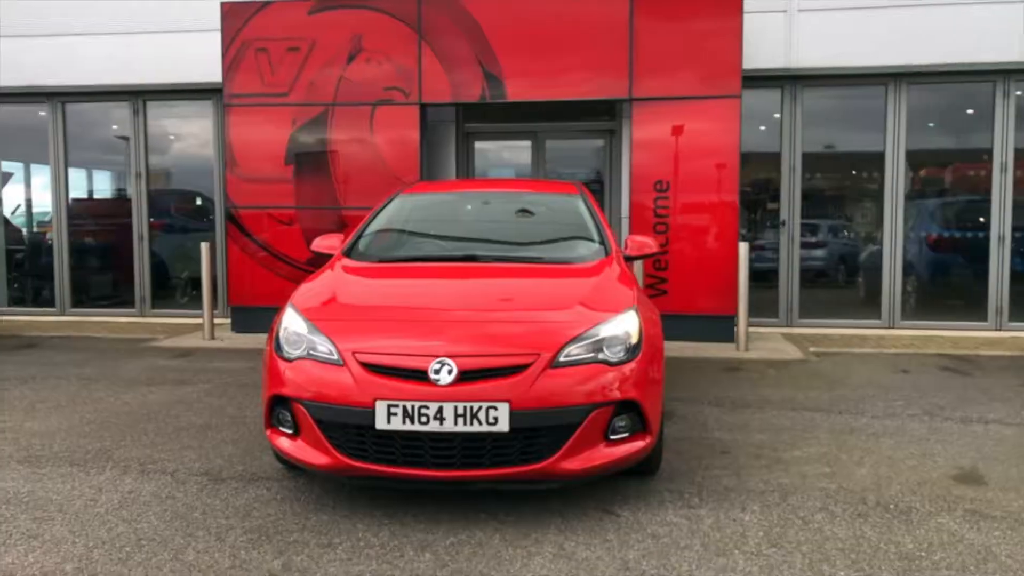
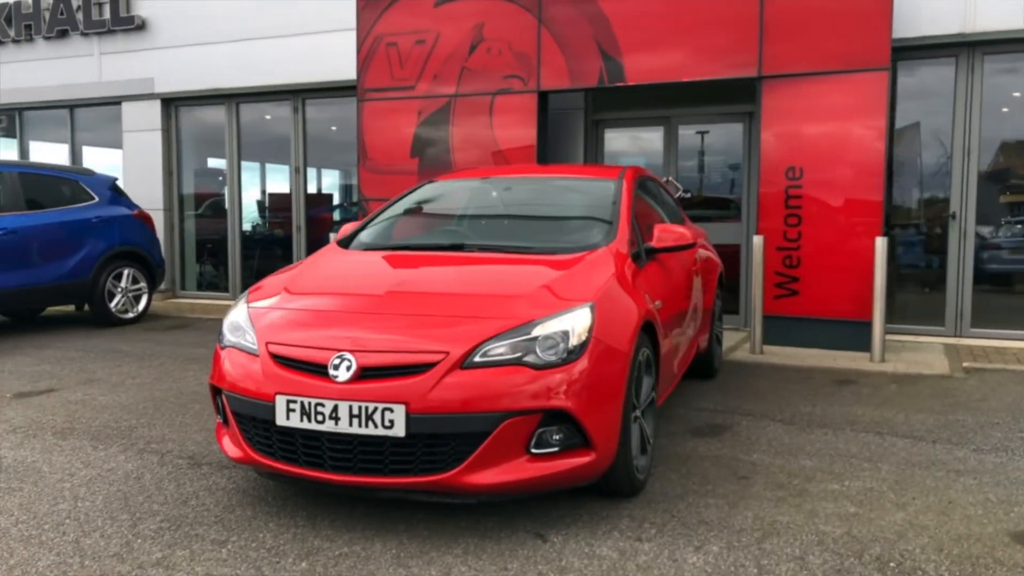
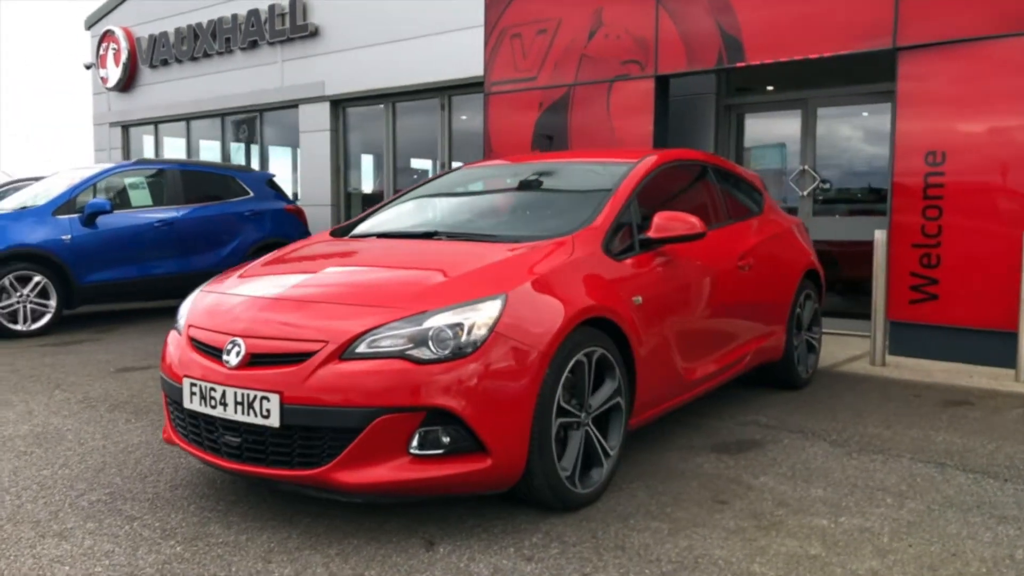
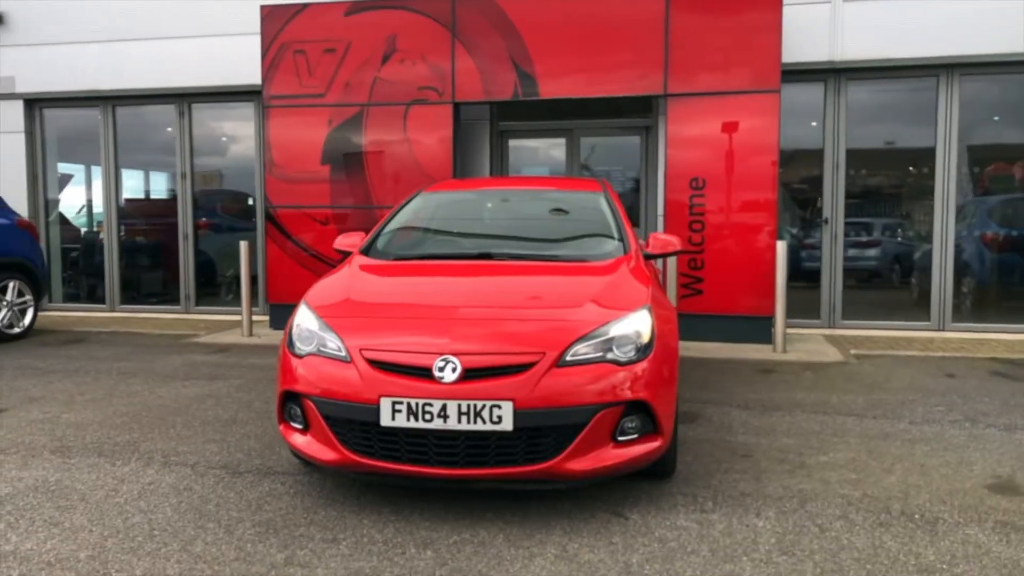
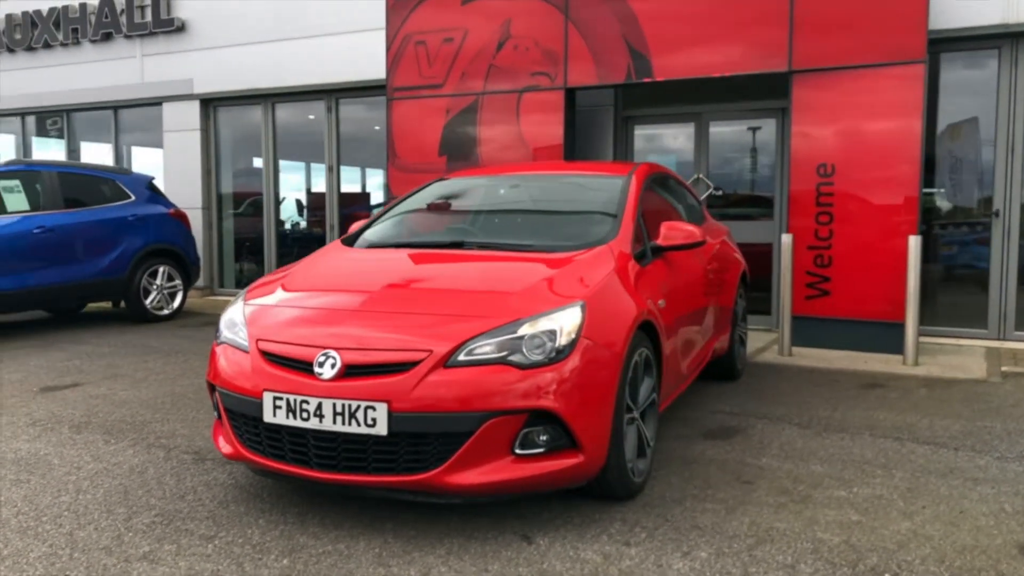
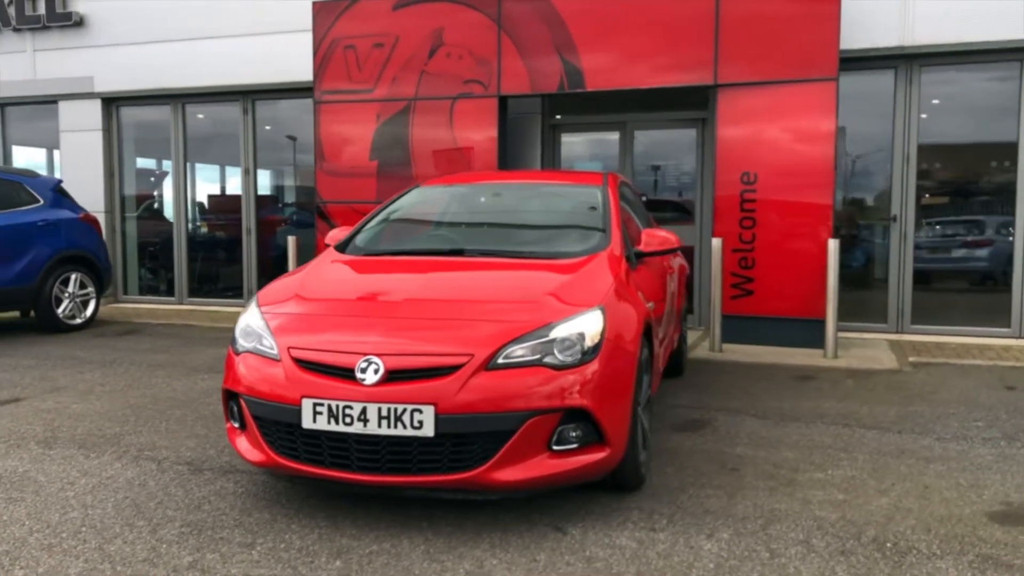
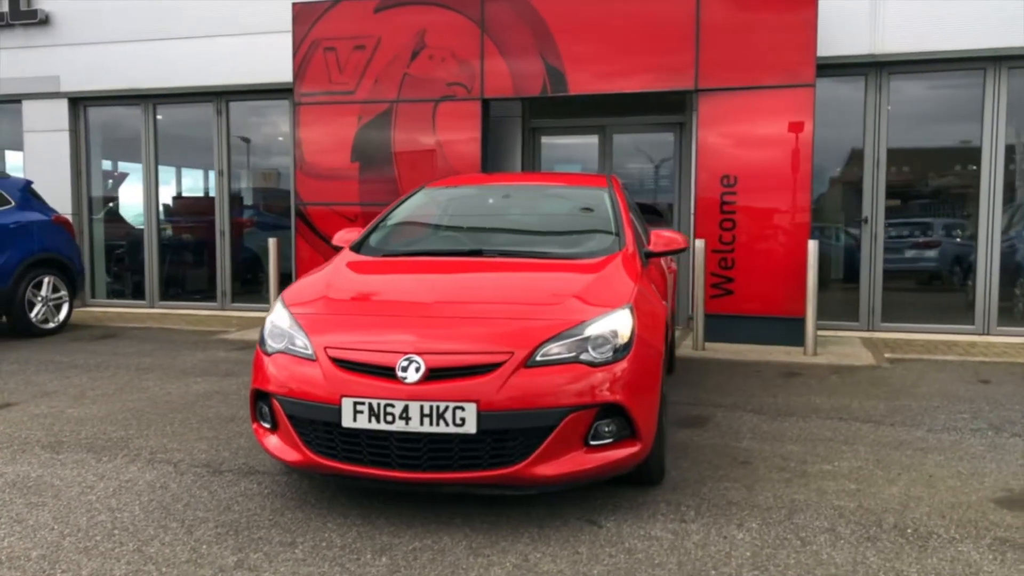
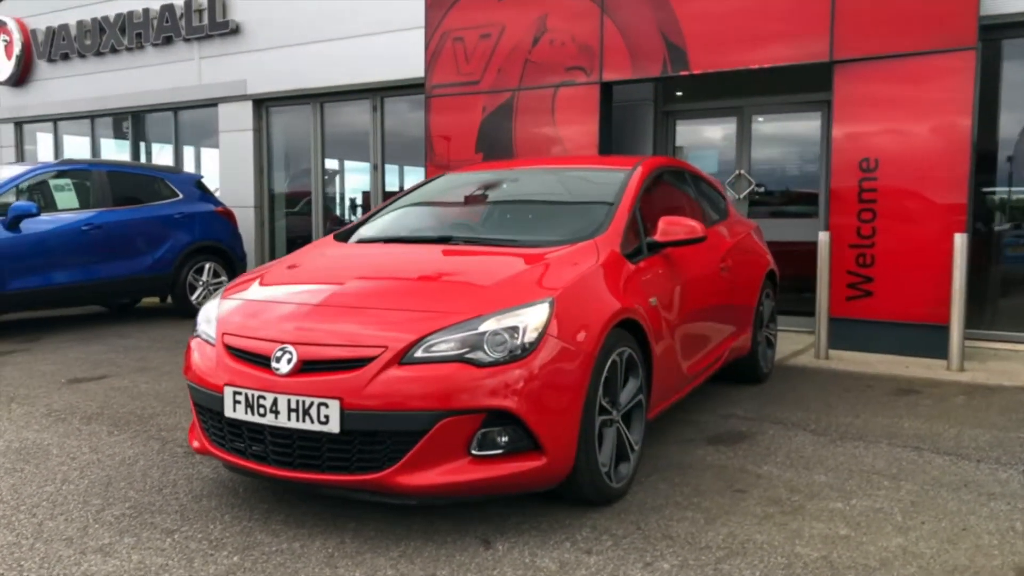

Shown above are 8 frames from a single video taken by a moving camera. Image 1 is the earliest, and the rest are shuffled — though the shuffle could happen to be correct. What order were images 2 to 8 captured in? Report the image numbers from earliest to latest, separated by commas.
4, 7, 6, 2, 5, 8, 3
